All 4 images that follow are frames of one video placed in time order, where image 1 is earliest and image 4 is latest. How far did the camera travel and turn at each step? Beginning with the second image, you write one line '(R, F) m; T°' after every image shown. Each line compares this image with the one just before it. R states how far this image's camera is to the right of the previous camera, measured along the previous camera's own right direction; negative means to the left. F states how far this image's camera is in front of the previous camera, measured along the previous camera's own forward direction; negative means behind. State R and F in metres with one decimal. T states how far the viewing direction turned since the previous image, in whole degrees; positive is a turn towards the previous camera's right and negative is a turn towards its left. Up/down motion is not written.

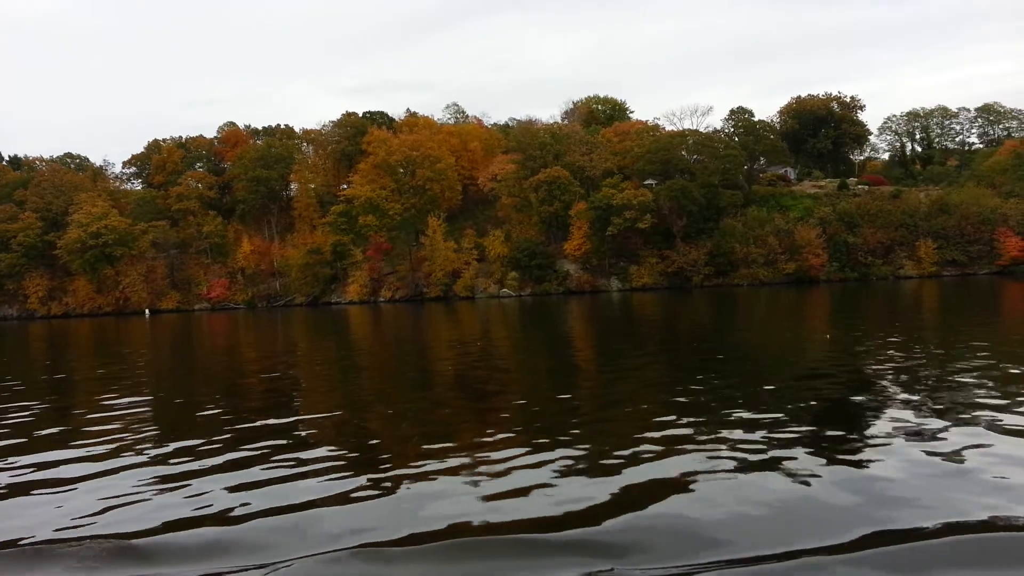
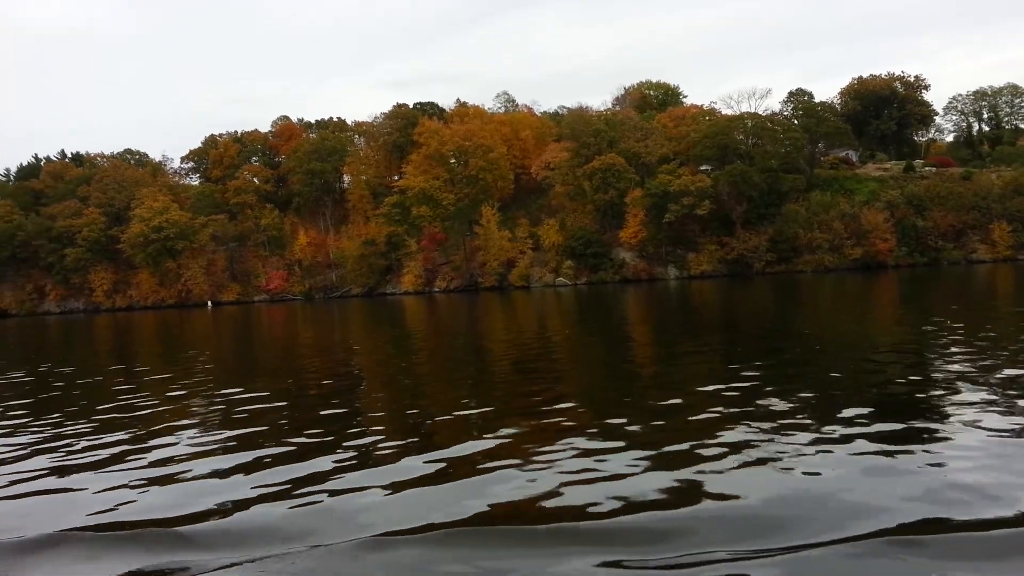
(-0.3, +0.2) m; -3°
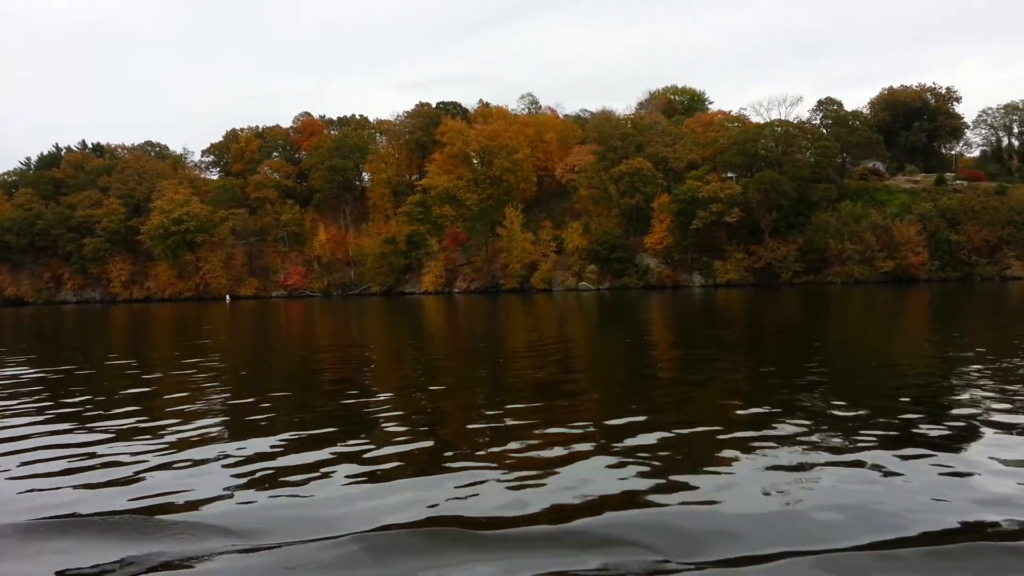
(-0.4, +0.3) m; -1°
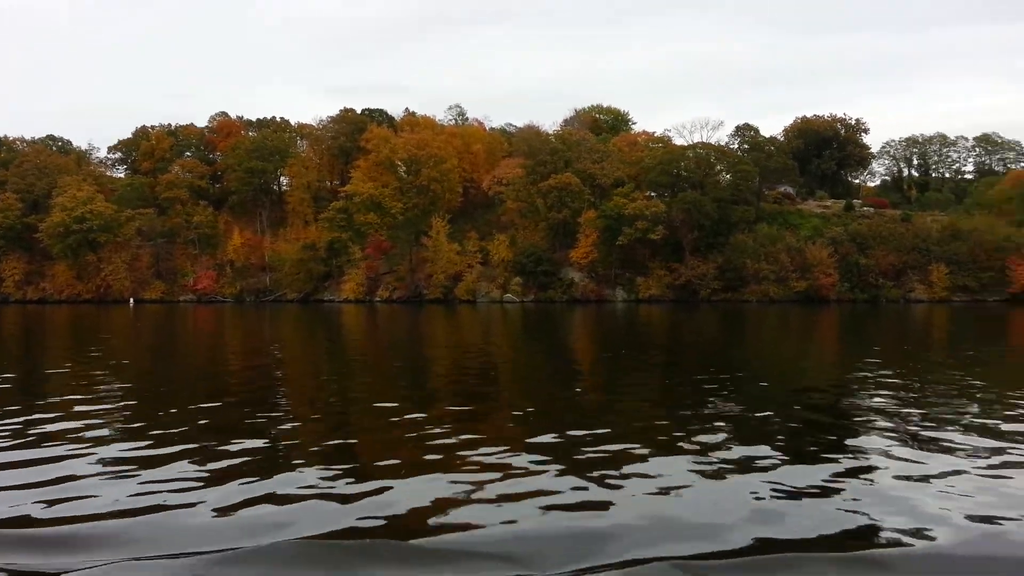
(-0.2, +0.2) m; +6°
